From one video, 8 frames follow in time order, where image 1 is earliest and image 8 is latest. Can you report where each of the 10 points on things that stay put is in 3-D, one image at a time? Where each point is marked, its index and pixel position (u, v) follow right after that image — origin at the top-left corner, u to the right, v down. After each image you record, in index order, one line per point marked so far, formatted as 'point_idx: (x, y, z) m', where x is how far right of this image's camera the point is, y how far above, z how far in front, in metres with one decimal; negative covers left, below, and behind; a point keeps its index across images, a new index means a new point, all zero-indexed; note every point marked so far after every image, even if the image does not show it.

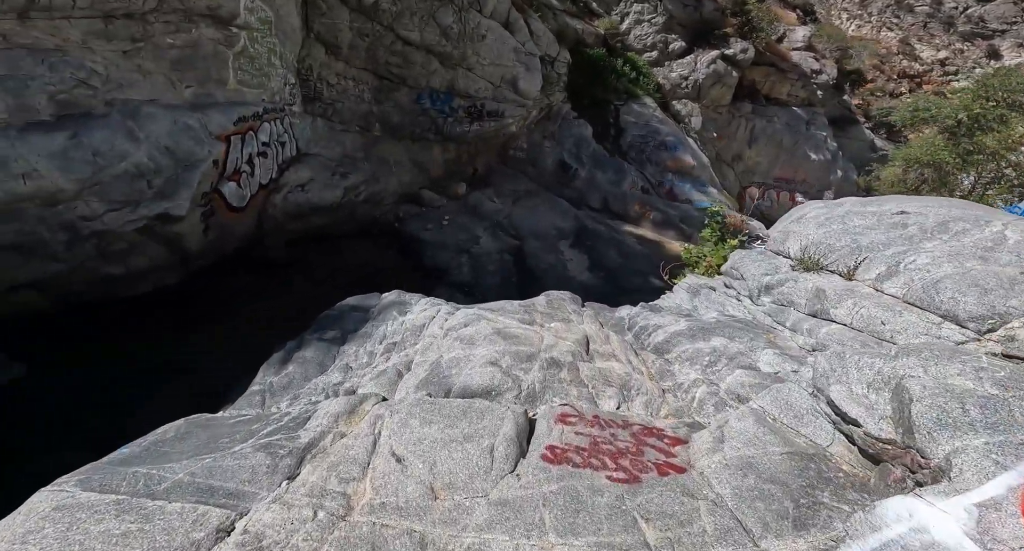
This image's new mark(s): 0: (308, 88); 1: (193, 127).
0: (-3.3, +3.1, +10.3) m
1: (-3.9, +1.8, +7.7) m
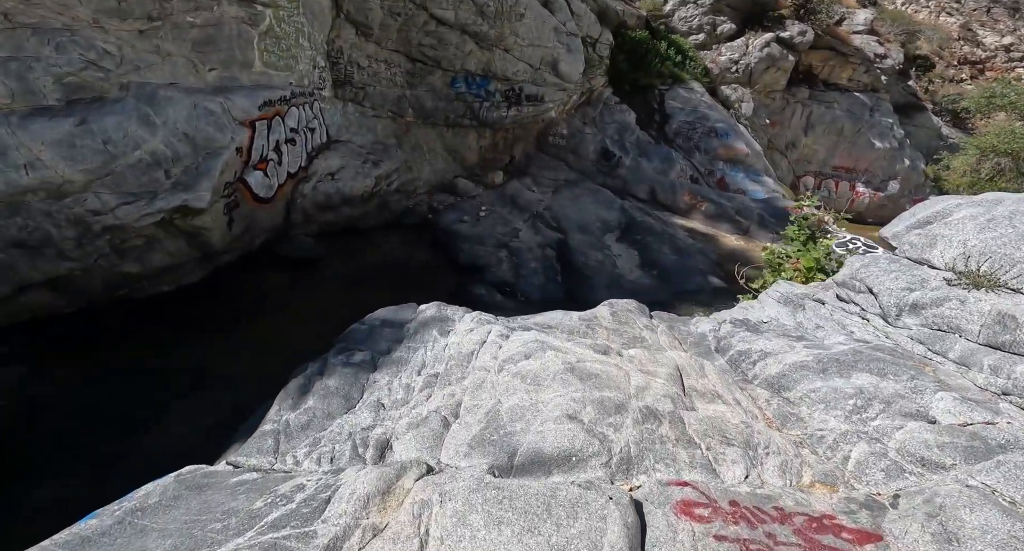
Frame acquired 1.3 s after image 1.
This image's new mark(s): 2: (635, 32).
0: (-2.6, +3.1, +9.5) m
1: (-3.3, +1.8, +6.9) m
2: (+2.8, +5.6, +14.0) m
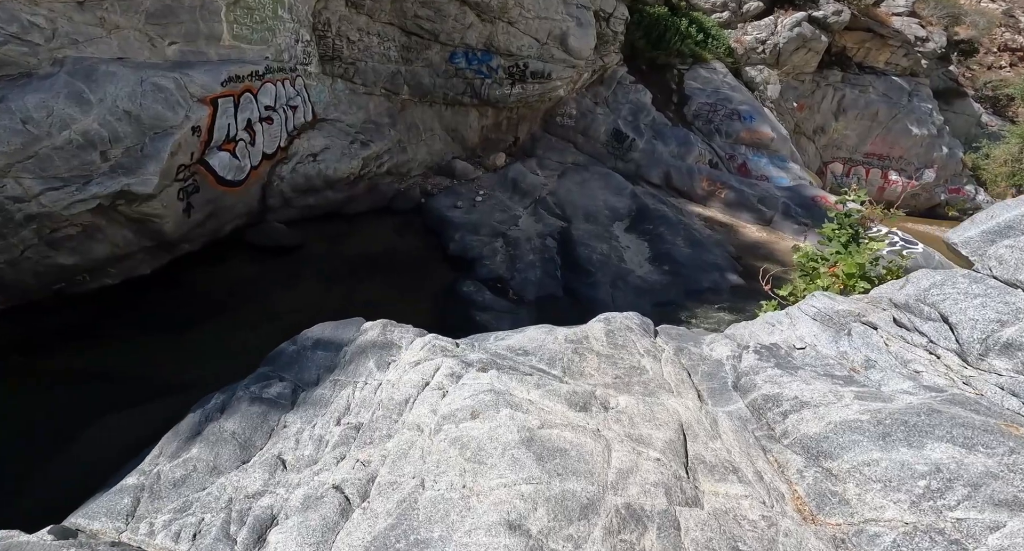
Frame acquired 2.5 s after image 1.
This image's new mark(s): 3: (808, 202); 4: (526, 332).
0: (-2.6, +3.2, +8.6) m
1: (-3.4, +1.9, +6.1) m
2: (+3.0, +5.7, +12.9) m
3: (+5.1, +1.3, +10.5) m
4: (+0.1, -0.3, +3.8) m
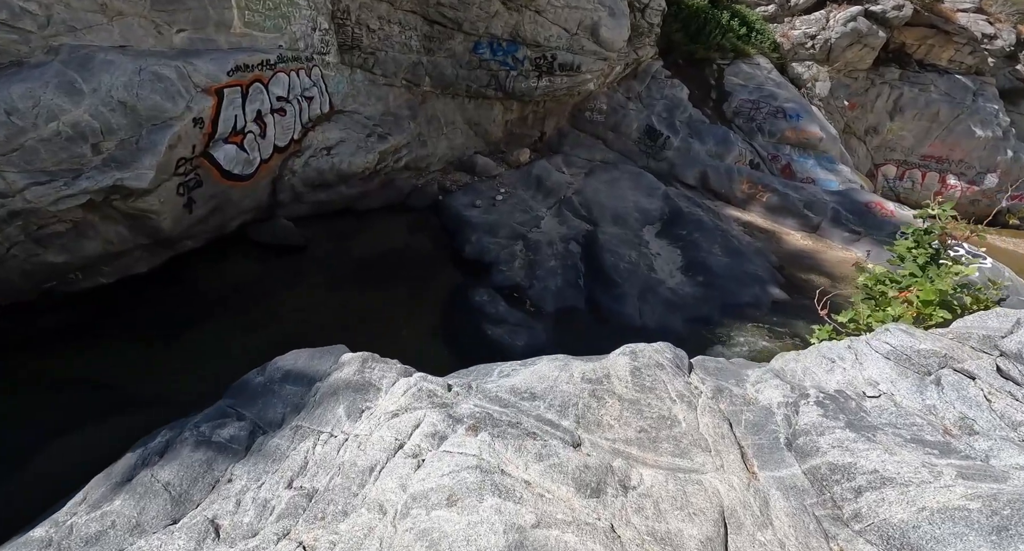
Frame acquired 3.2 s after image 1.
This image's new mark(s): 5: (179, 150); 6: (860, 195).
0: (-2.3, +3.2, +8.1) m
1: (-3.2, +1.9, +5.7) m
2: (+3.6, +5.6, +12.1) m
3: (+5.5, +1.1, +9.6) m
4: (+0.1, -0.5, +3.2) m
5: (-3.2, +1.2, +5.8) m
6: (+5.6, +1.3, +9.9) m
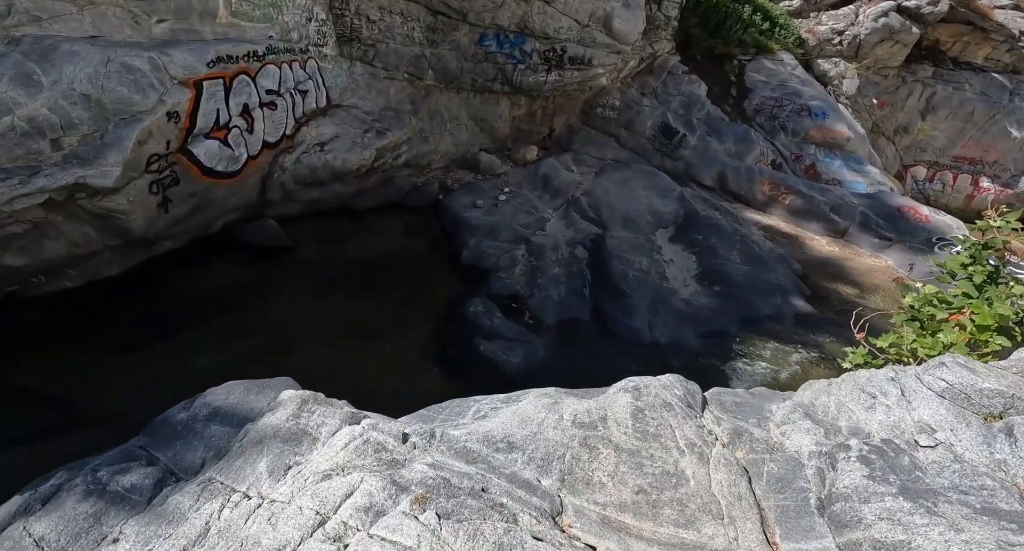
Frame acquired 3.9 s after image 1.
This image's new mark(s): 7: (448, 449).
0: (-2.2, +3.2, +7.7) m
1: (-3.3, +1.8, +5.2) m
2: (+3.8, +5.5, +11.5) m
3: (+5.5, +0.9, +9.0) m
4: (0.0, -0.6, +2.7) m
5: (-3.2, +1.2, +5.4) m
6: (+5.7, +1.2, +9.3) m
7: (-0.2, -0.6, +2.3) m
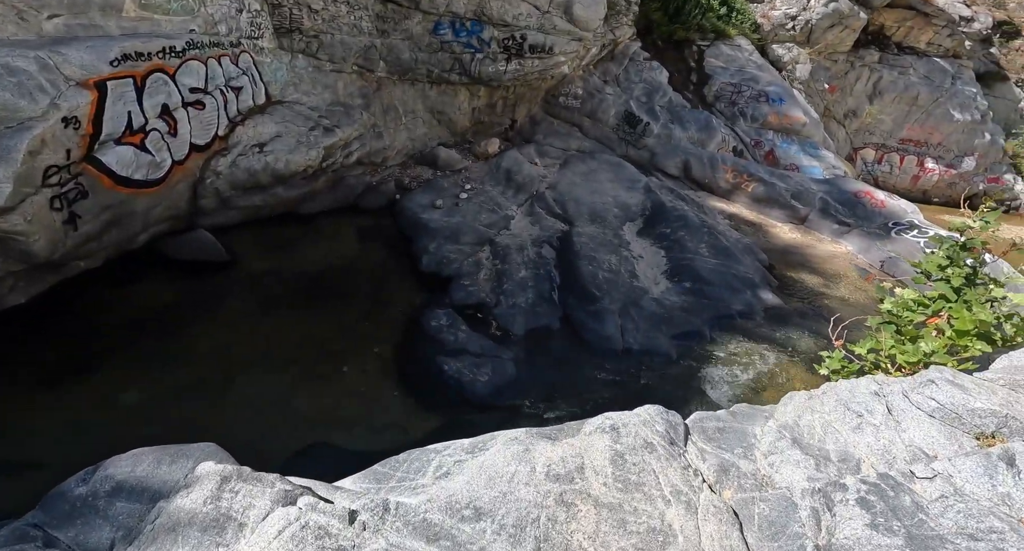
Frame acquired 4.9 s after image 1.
0: (-2.7, +3.1, +7.1) m
1: (-3.6, +1.6, +4.7) m
2: (+2.9, +5.7, +11.3) m
3: (+5.0, +1.1, +9.0) m
4: (-0.1, -0.7, +2.4) m
5: (-3.5, +1.0, +4.9) m
6: (+5.1, +1.4, +9.2) m
7: (-0.3, -0.8, +2.0) m
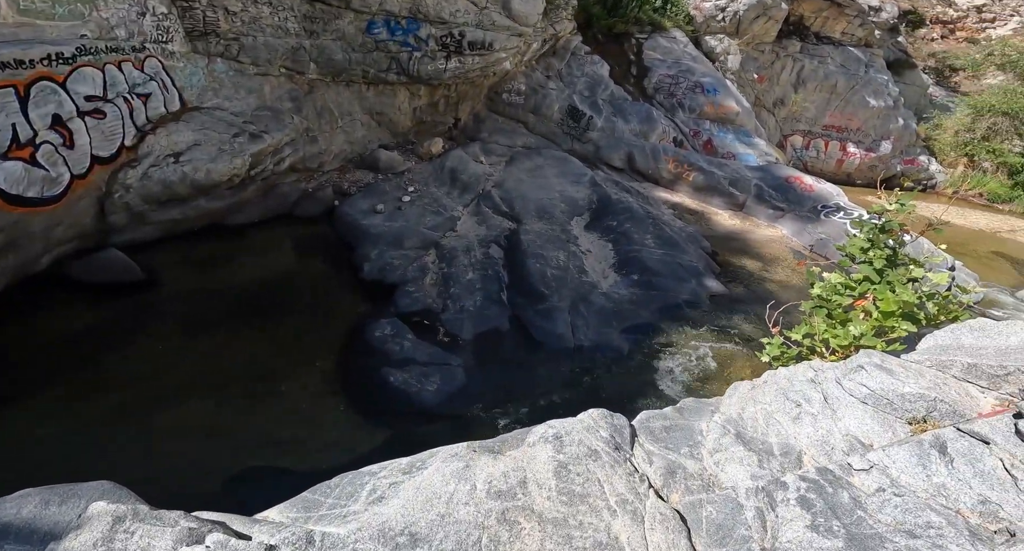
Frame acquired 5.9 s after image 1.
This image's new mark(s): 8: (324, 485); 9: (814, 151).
0: (-3.5, +2.9, +6.8) m
1: (-4.1, +1.4, +4.3) m
2: (+1.8, +5.8, +11.3) m
3: (+4.2, +1.4, +9.2) m
4: (-0.3, -0.7, +2.3) m
5: (-4.0, +0.8, +4.5) m
6: (+4.3, +1.6, +9.5) m
7: (-0.5, -0.8, +1.8) m
8: (-0.8, -0.9, +2.5) m
9: (+7.7, +3.0, +14.6) m
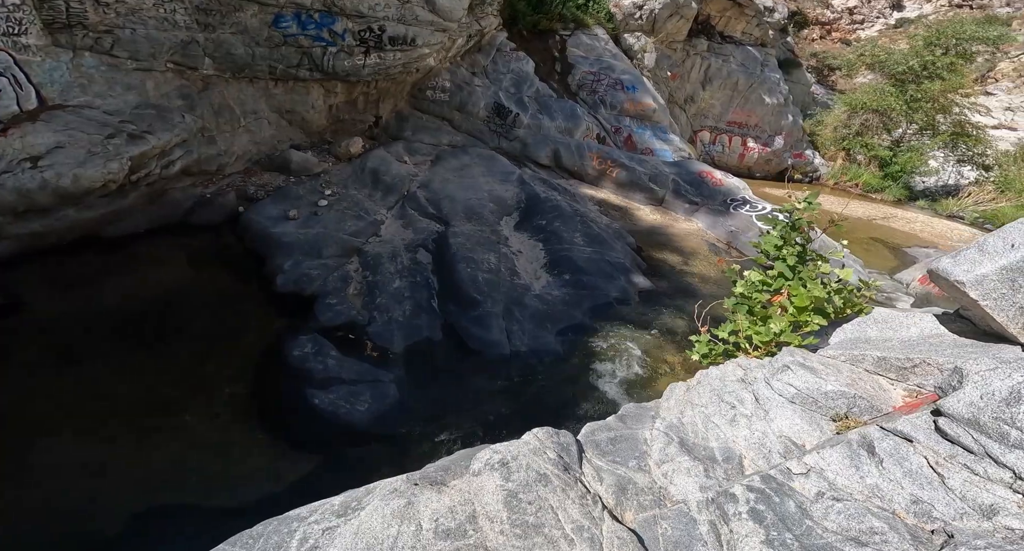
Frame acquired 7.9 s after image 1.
0: (-4.3, +2.7, +6.2) m
1: (-4.5, +1.2, +3.6) m
2: (+0.3, +5.9, +11.2) m
3: (+3.1, +1.5, +9.4) m
4: (-0.5, -0.8, +2.1) m
5: (-4.4, +0.6, +3.8) m
6: (+3.2, +1.8, +9.7) m
7: (-0.7, -0.9, +1.6) m
8: (-1.0, -1.0, +2.2) m
9: (+5.9, +3.3, +15.3) m
